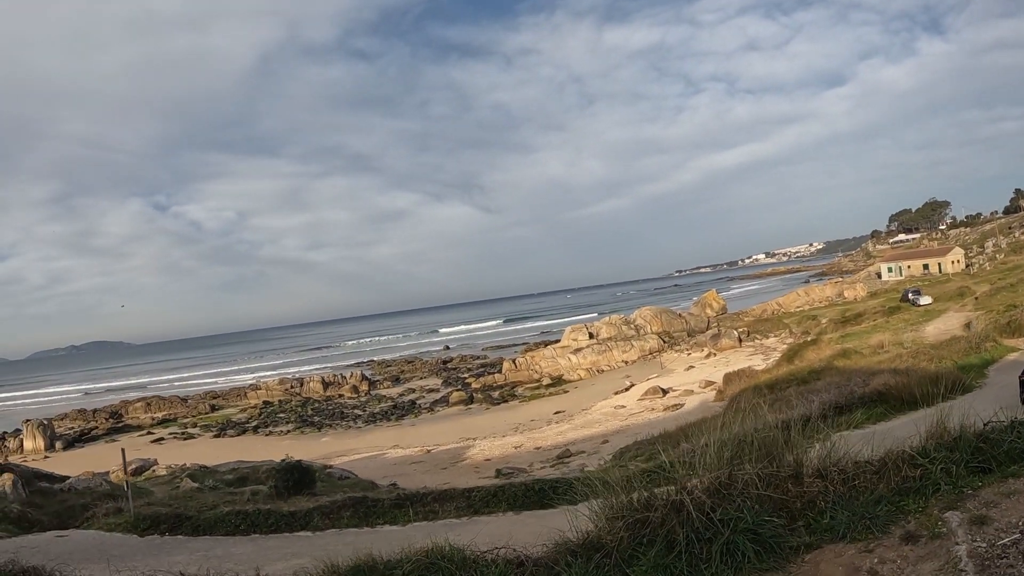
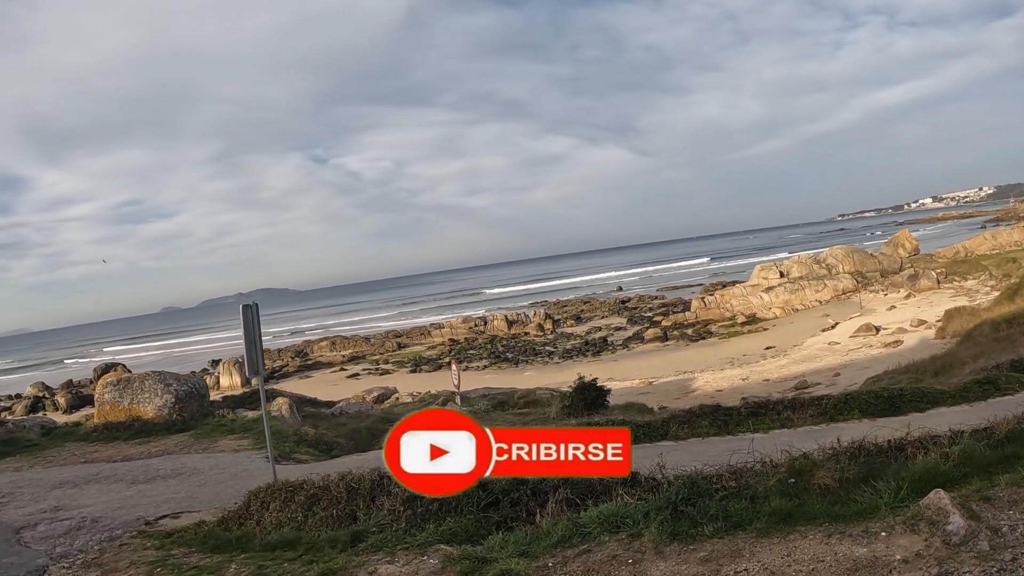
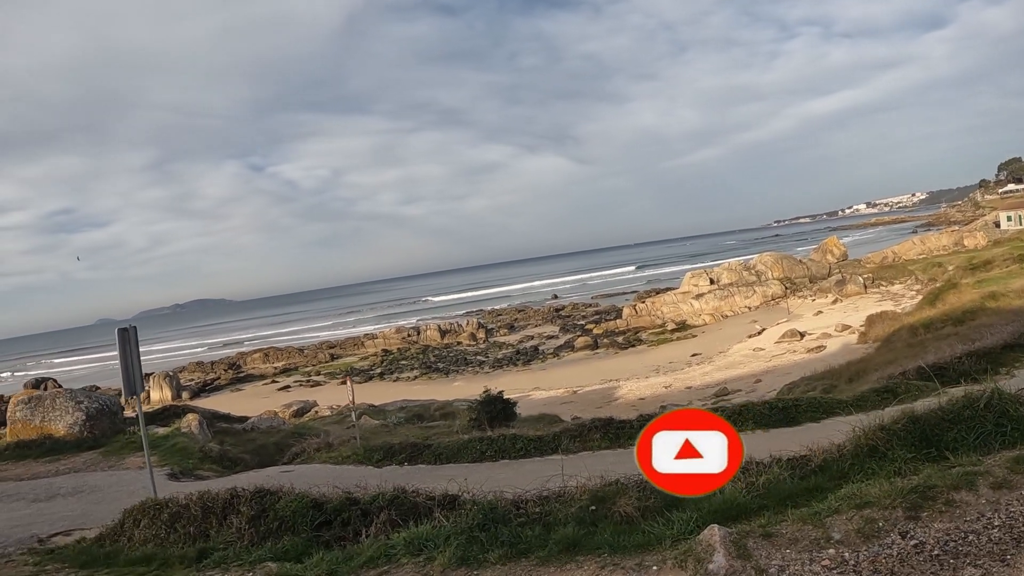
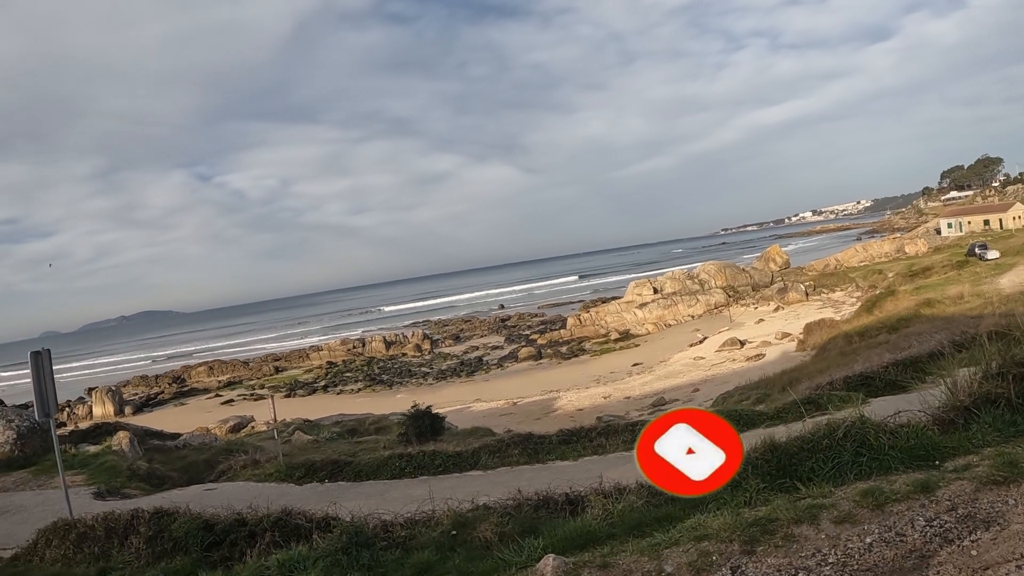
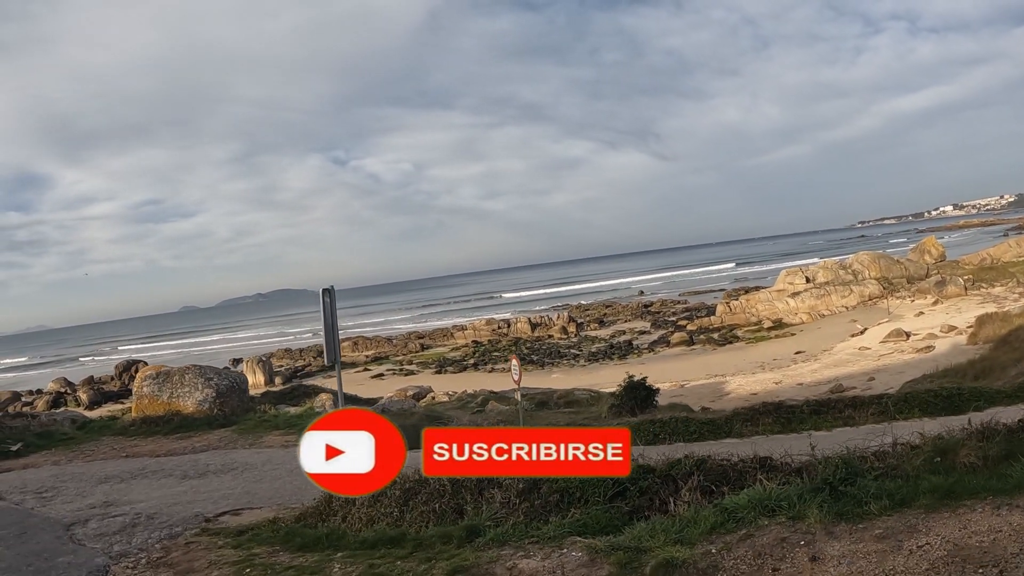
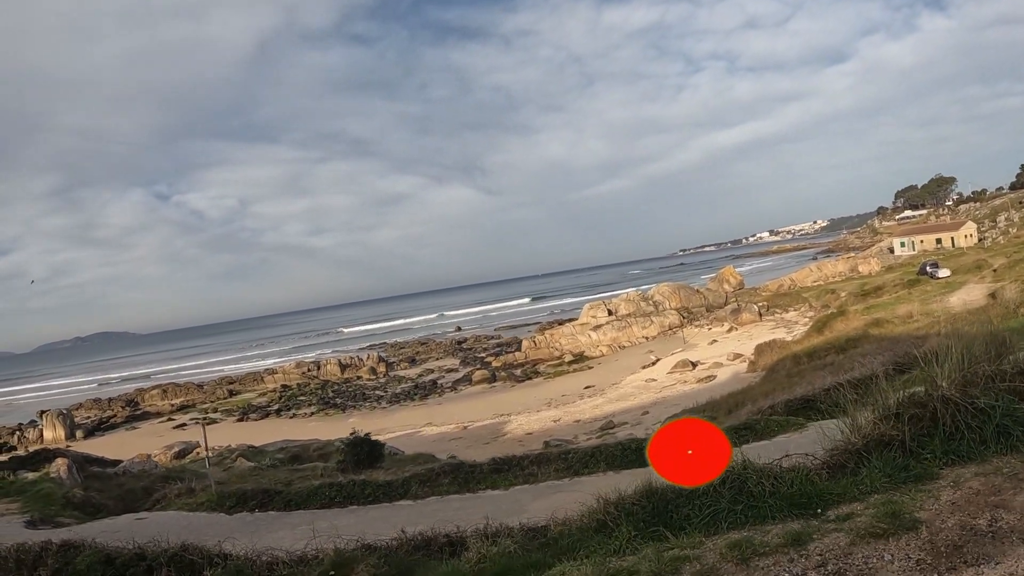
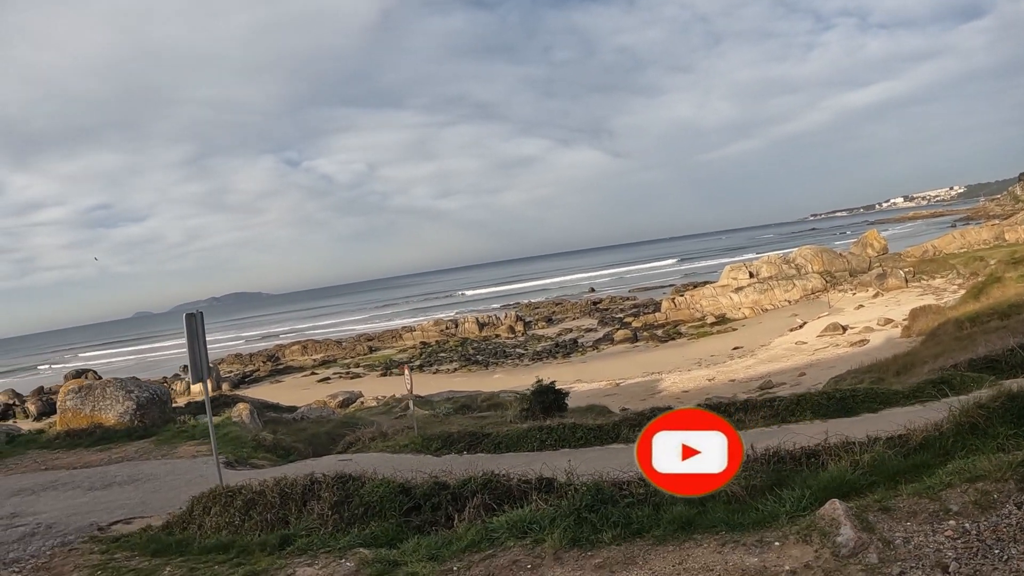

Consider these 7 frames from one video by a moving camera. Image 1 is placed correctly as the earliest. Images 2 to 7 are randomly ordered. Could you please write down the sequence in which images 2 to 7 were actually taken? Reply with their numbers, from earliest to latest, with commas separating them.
6, 4, 3, 7, 2, 5
